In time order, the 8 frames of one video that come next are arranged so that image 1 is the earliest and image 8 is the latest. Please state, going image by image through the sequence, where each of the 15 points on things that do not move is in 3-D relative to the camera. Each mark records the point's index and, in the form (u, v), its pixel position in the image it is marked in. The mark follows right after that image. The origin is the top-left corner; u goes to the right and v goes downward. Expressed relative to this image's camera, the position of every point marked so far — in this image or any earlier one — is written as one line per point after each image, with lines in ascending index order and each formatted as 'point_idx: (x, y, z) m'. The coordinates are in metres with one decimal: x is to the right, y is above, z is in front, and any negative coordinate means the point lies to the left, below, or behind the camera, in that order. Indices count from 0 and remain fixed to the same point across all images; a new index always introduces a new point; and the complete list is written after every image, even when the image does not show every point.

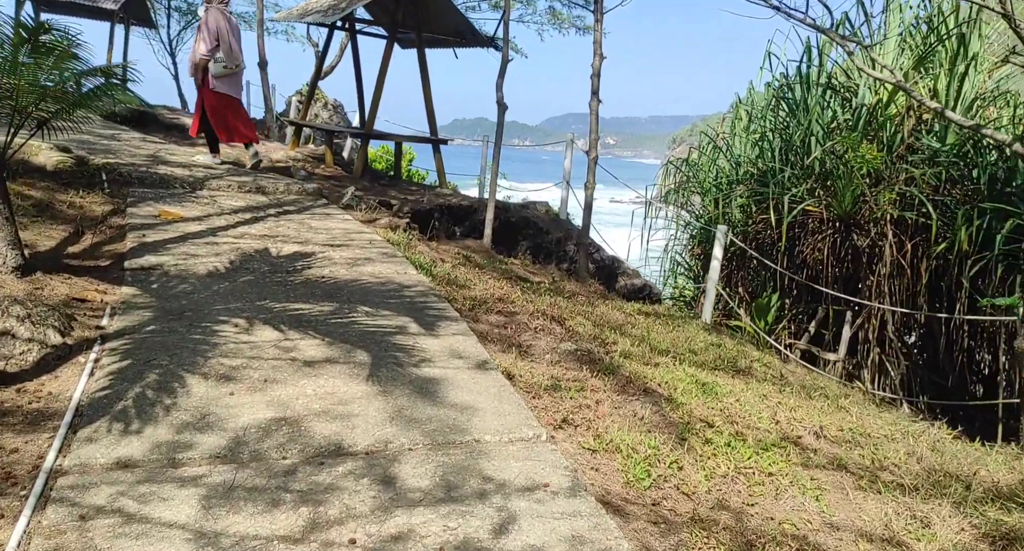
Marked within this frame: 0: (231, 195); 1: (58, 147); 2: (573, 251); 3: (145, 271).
0: (-2.3, +0.6, +6.5) m
1: (-3.7, +1.0, +6.6) m
2: (+0.7, +0.3, +9.8) m
3: (-1.8, 0.0, +4.1) m
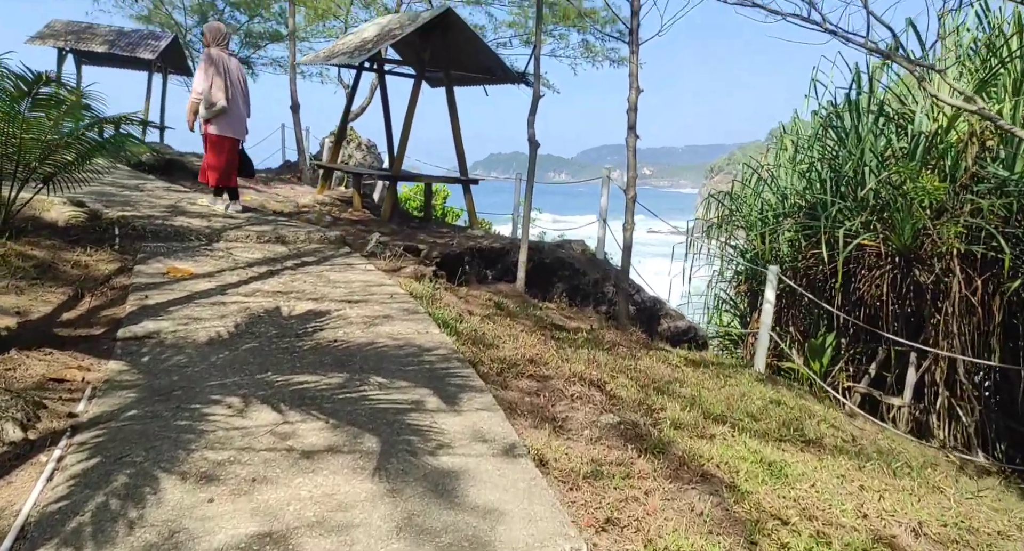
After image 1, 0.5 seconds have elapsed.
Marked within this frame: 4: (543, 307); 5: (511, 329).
0: (-2.0, +0.2, +6.2) m
1: (-3.5, +0.6, +6.4) m
2: (+1.1, -0.2, +9.3) m
3: (-1.7, -0.3, +3.7) m
4: (+0.3, -0.4, +8.4) m
5: (0.0, -0.4, +5.6) m
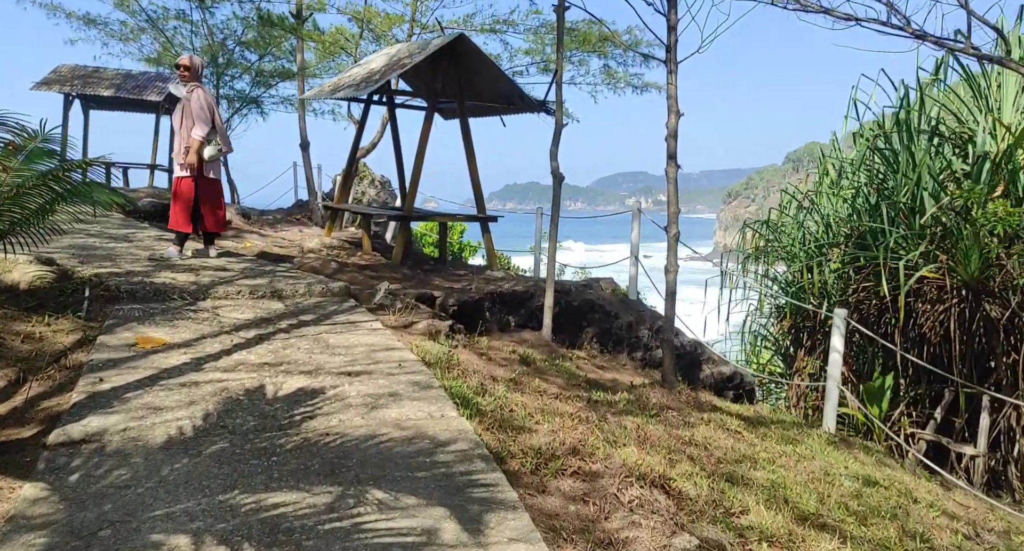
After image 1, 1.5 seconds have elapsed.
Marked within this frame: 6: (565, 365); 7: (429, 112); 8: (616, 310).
0: (-1.8, -0.2, +5.4) m
1: (-3.3, +0.1, +5.6) m
2: (+1.4, -0.6, +8.5) m
3: (-1.6, -0.6, +2.9) m
4: (+0.6, -0.8, +7.6) m
5: (+0.2, -0.7, +4.8) m
6: (+0.4, -0.8, +7.0) m
7: (-0.9, +1.8, +8.8) m
8: (+1.1, -0.4, +8.6) m
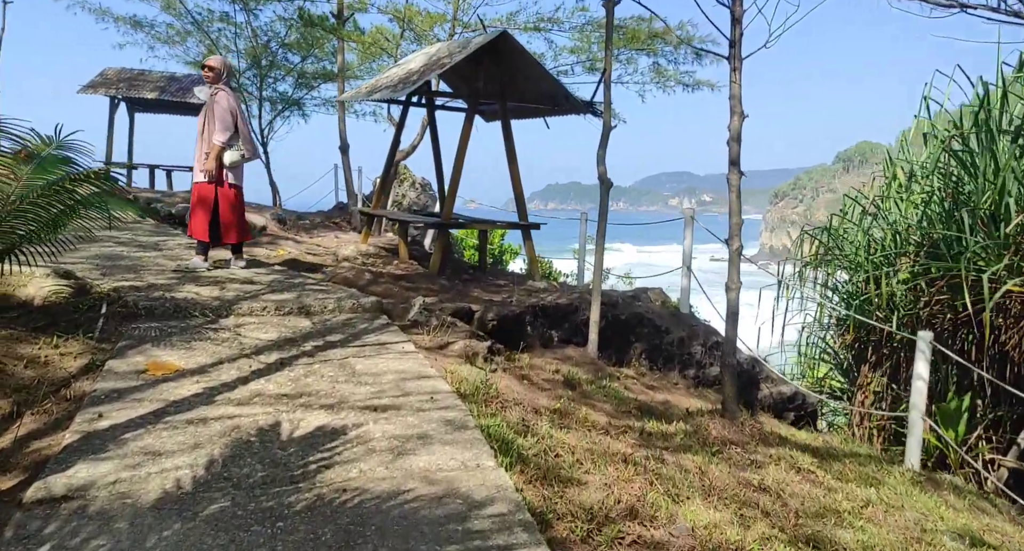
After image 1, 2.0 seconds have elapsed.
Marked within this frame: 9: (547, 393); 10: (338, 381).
0: (-1.6, -0.3, +5.0) m
1: (-3.0, 0.0, +5.3) m
2: (+1.8, -0.8, +7.9) m
3: (-1.4, -0.7, +2.5) m
4: (+0.9, -0.9, +7.1) m
5: (+0.4, -0.8, +4.3) m
6: (+0.8, -0.9, +6.5) m
7: (-0.4, +1.7, +8.4) m
8: (+1.5, -0.5, +8.1) m
9: (+0.2, -0.7, +5.1) m
10: (-0.9, -0.5, +4.1) m
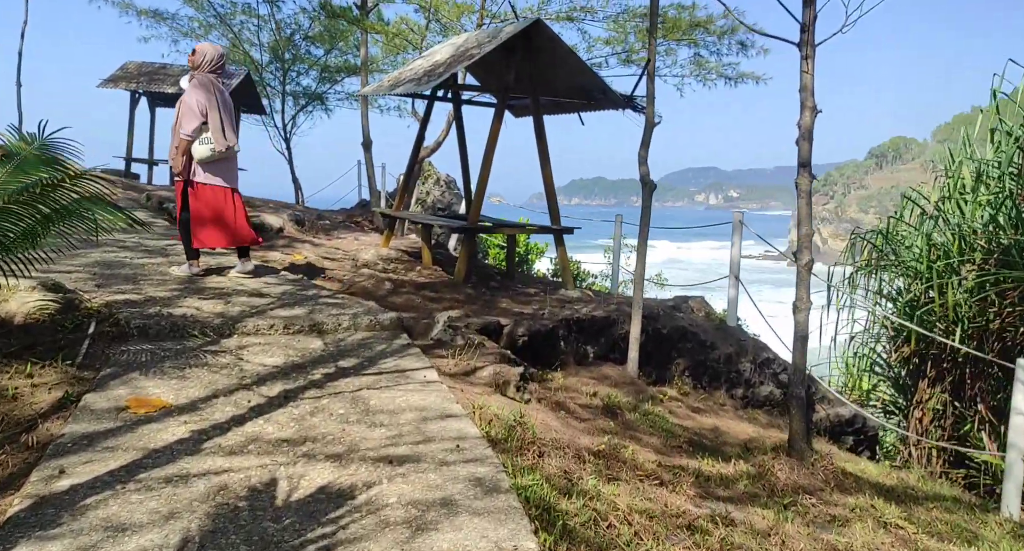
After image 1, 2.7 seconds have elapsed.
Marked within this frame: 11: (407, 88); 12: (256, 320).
0: (-1.4, -0.4, +4.5) m
1: (-2.8, 0.0, +4.8) m
2: (+2.1, -0.9, +7.3) m
3: (-1.3, -0.8, +2.0) m
4: (+1.2, -1.0, +6.4) m
5: (+0.6, -0.9, +3.7) m
6: (+1.0, -1.0, +5.9) m
7: (-0.1, +1.6, +7.8) m
8: (+1.8, -0.6, +7.4) m
9: (+0.4, -0.8, +4.5) m
10: (-0.7, -0.6, +3.5) m
11: (-1.0, +1.8, +7.8) m
12: (-1.5, -0.3, +4.8) m
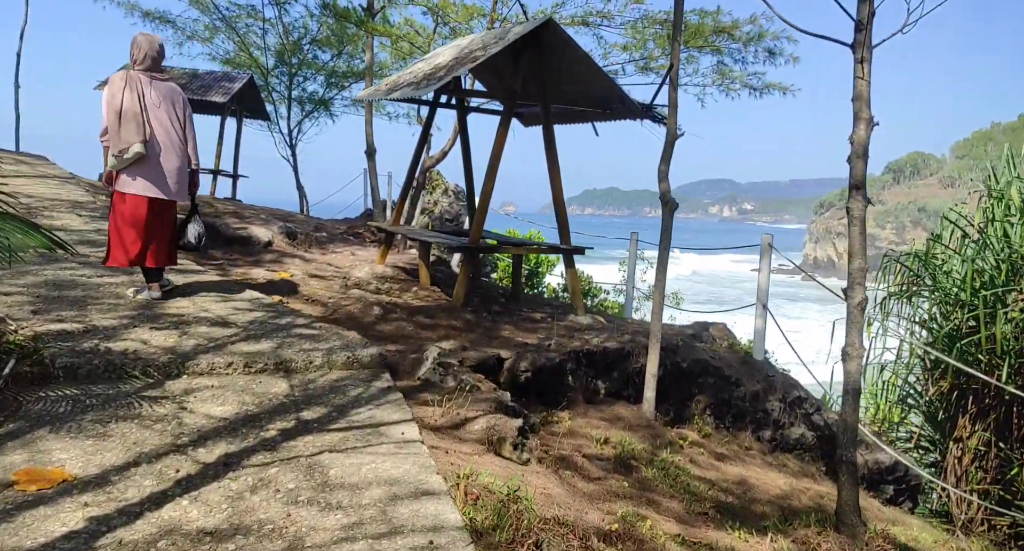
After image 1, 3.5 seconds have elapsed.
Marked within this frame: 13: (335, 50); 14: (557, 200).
0: (-1.4, -0.5, +3.8) m
1: (-2.8, -0.2, +4.1) m
2: (+2.1, -1.1, +6.5) m
3: (-1.4, -0.9, +1.3) m
4: (+1.2, -1.2, +5.7) m
5: (+0.6, -1.1, +2.9) m
6: (+1.0, -1.2, +5.1) m
7: (-0.1, +1.4, +7.1) m
8: (+1.9, -0.8, +6.7) m
9: (+0.4, -1.0, +3.8) m
10: (-0.7, -0.8, +2.8) m
11: (-0.9, +1.6, +7.1) m
12: (-1.5, -0.4, +4.1) m
13: (-4.2, +5.4, +19.4) m
14: (+0.4, +0.7, +7.3) m
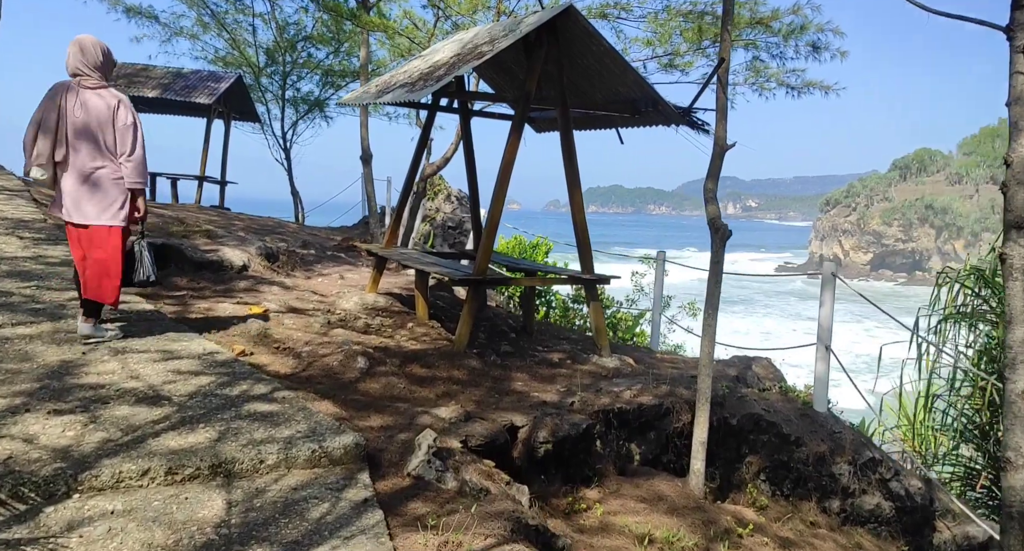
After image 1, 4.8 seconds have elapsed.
0: (-1.3, -0.8, +2.7) m
1: (-2.7, -0.5, +3.0) m
2: (+2.2, -1.3, +5.4) m
3: (-1.3, -1.2, +0.1) m
4: (+1.3, -1.5, +4.6) m
5: (+0.6, -1.4, +1.8) m
6: (+1.1, -1.5, +4.0) m
7: (0.0, +1.1, +5.9) m
8: (+2.0, -1.1, +5.6) m
9: (+0.5, -1.3, +2.7) m
10: (-0.7, -1.0, +1.7) m
11: (-0.9, +1.4, +6.0) m
12: (-1.4, -0.7, +3.0) m
13: (-4.1, +5.1, +18.3) m
14: (+0.5, +0.4, +6.2) m
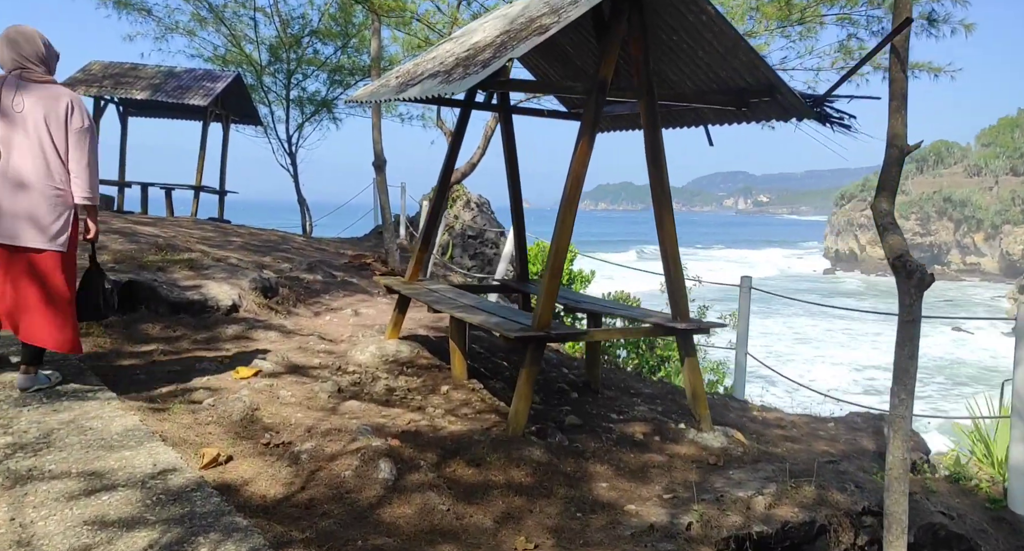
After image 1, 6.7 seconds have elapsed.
0: (-0.9, -1.1, +1.1) m
1: (-2.3, -0.8, +1.5) m
2: (+2.6, -1.6, +3.8) m
3: (-1.0, -1.5, -1.4) m
4: (+1.7, -1.7, +3.0) m
5: (+1.0, -1.6, +0.2) m
6: (+1.5, -1.7, +2.4) m
7: (+0.4, +0.8, +4.4) m
8: (+2.4, -1.3, +4.0) m
9: (+0.8, -1.6, +1.1) m
10: (-0.3, -1.3, +0.1) m
11: (-0.5, +1.1, +4.5) m
12: (-1.1, -1.0, +1.5) m
13: (-3.6, +4.8, +16.8) m
14: (+0.9, +0.2, +4.6) m
